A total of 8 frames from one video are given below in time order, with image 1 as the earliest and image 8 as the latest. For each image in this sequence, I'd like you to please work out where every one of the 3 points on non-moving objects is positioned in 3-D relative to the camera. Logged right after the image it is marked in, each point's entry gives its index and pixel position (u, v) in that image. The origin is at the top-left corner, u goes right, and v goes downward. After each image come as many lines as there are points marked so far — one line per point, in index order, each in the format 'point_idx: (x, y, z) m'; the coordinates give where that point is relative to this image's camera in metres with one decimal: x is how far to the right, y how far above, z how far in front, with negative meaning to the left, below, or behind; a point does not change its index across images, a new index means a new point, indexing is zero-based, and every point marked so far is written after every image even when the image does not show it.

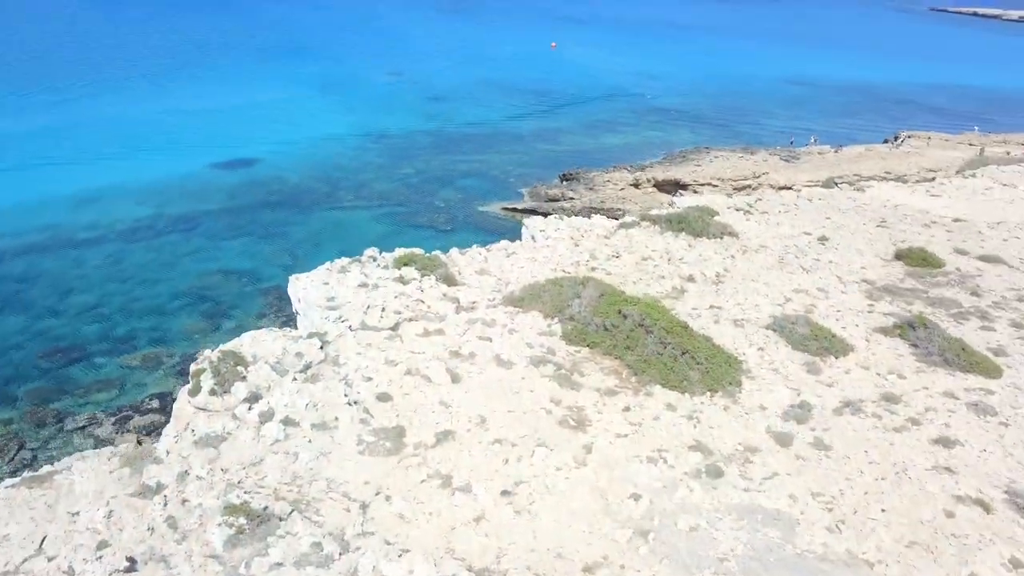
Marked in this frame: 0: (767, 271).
0: (+5.1, +0.3, +16.2) m
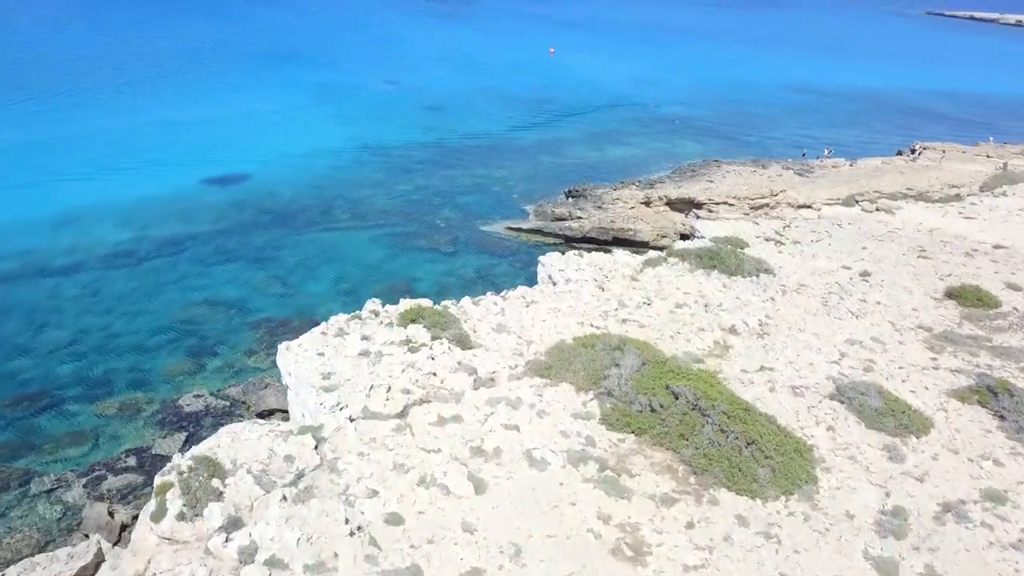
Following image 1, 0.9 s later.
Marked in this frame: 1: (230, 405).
0: (+5.5, -0.5, +14.5) m
1: (-6.5, -2.7, +18.3) m
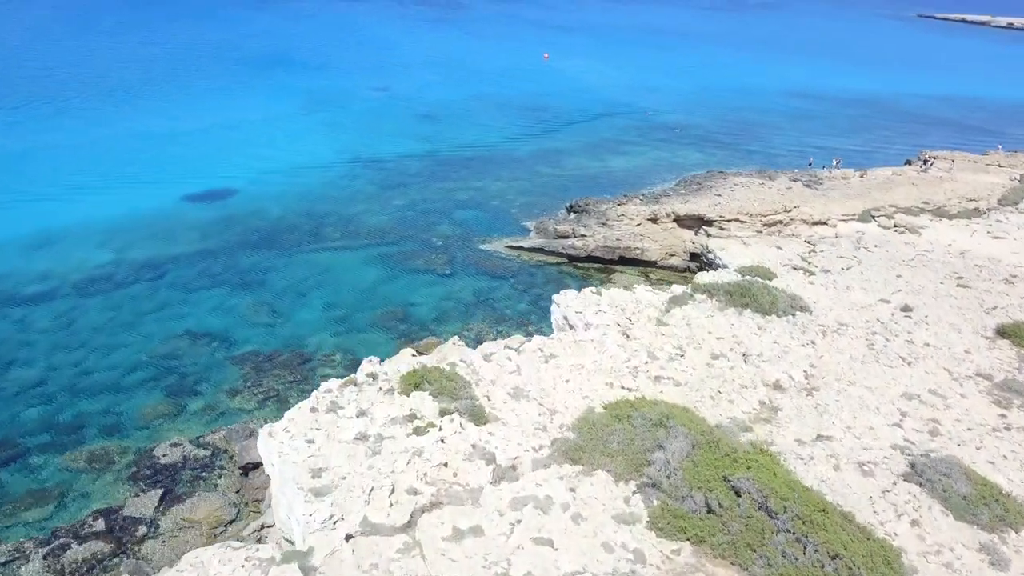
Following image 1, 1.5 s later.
0: (+5.7, -1.2, +13.0) m
1: (-6.3, -3.5, +16.7) m
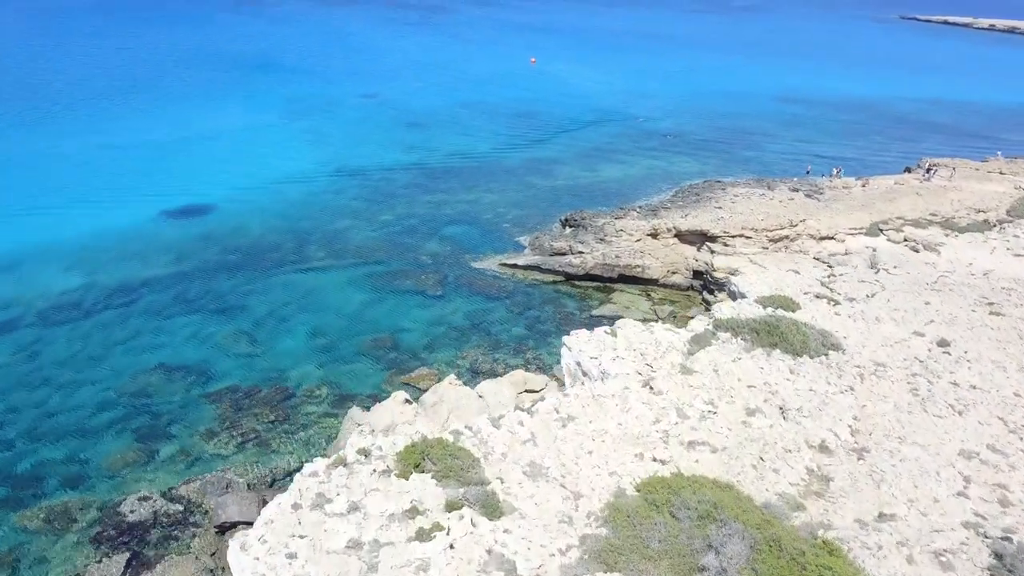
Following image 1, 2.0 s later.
0: (+5.8, -1.9, +11.7) m
1: (-6.2, -4.2, +15.2) m
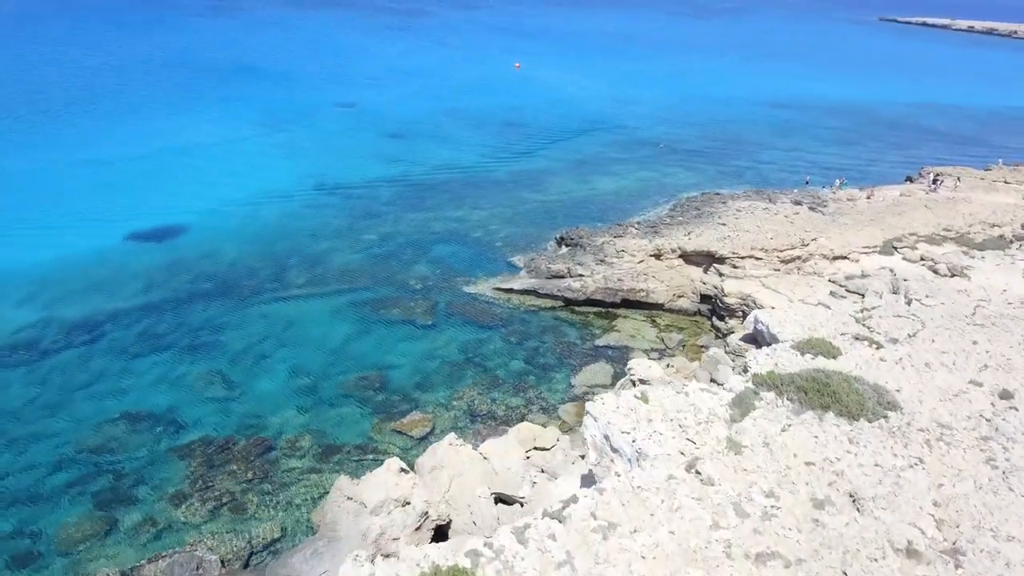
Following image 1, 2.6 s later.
0: (+6.0, -2.6, +10.0) m
1: (-6.0, -5.1, +13.2) m
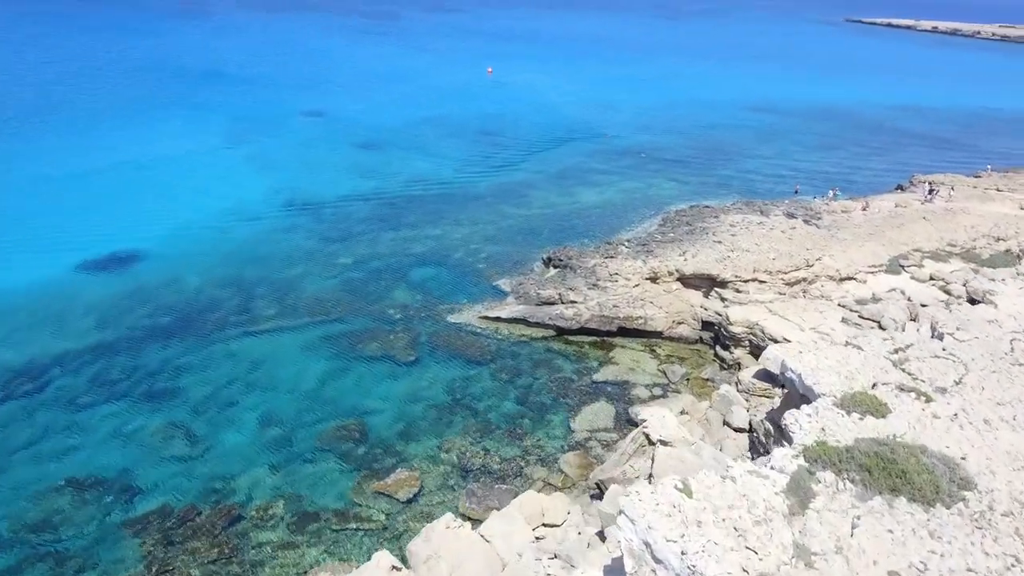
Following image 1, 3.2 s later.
0: (+6.3, -3.4, +8.4) m
1: (-5.8, -6.1, +11.1) m
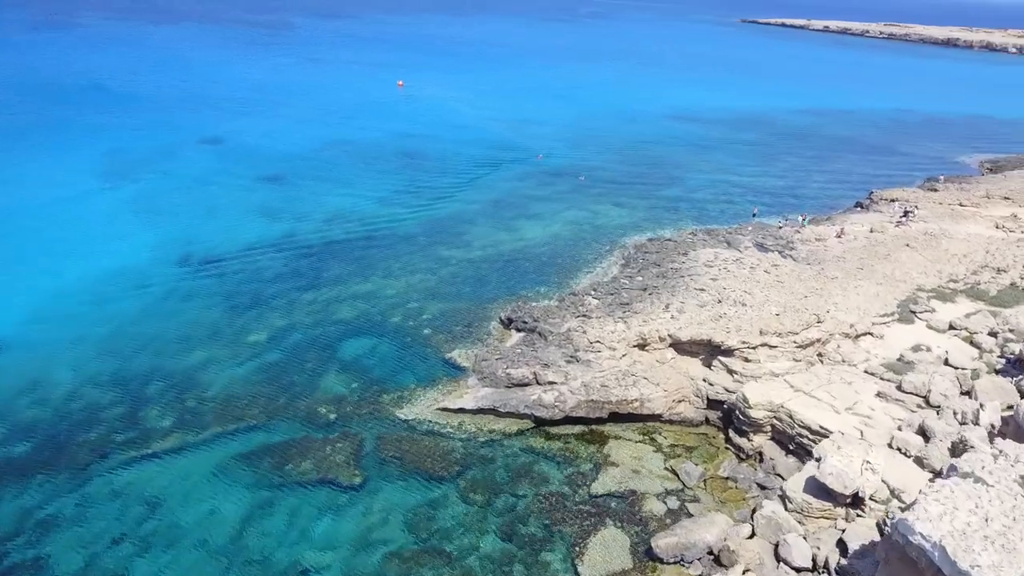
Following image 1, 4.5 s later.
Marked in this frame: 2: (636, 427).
0: (+7.3, -5.0, +4.6) m
1: (-4.8, -8.3, +6.0) m
2: (+3.1, -3.4, +19.9) m
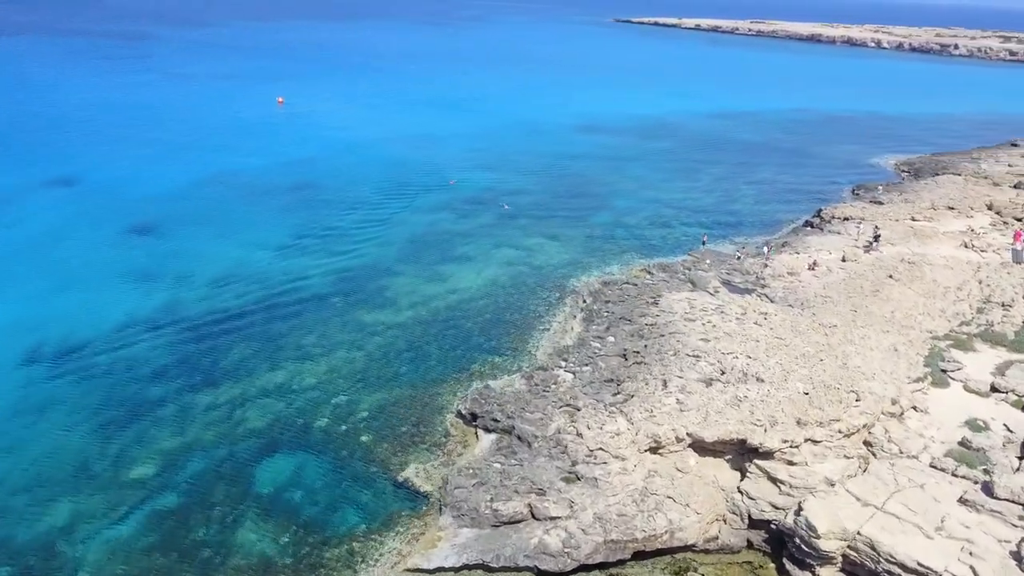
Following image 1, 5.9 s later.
0: (+9.4, -6.5, +0.9) m
1: (-2.6, -10.6, +0.6) m
2: (+2.9, -5.3, +15.5) m
